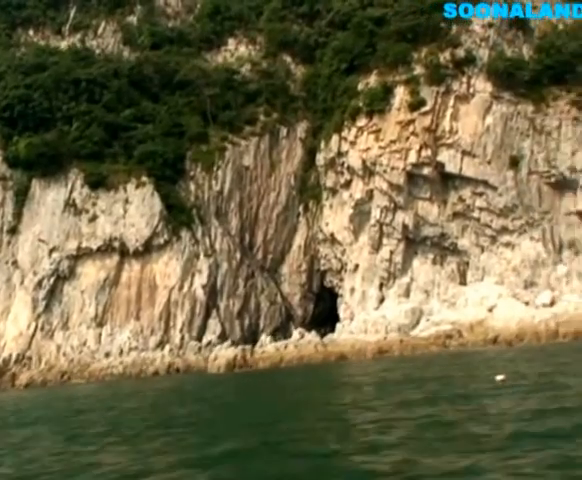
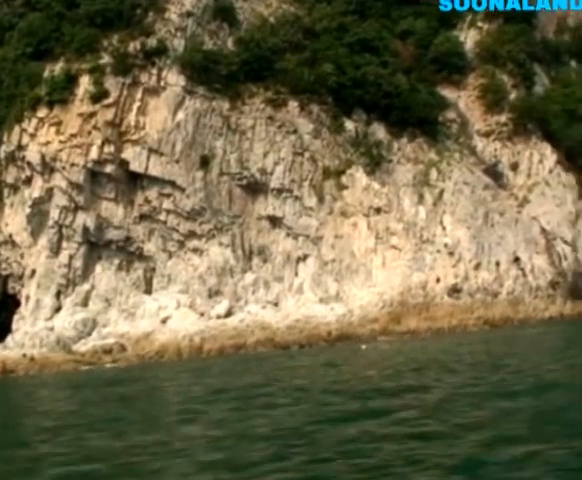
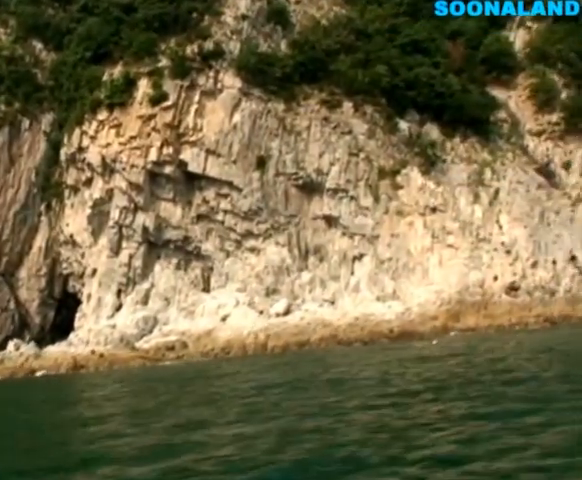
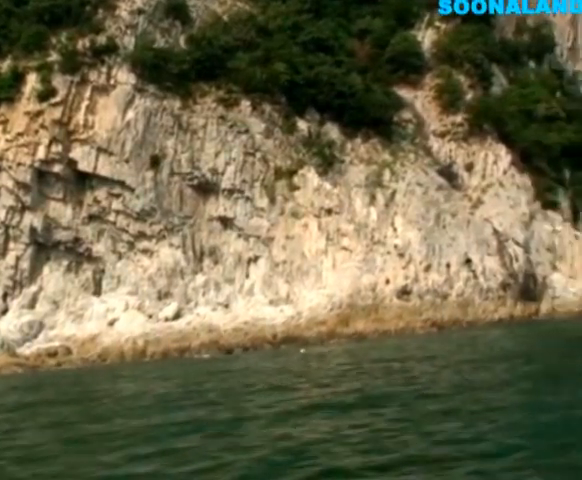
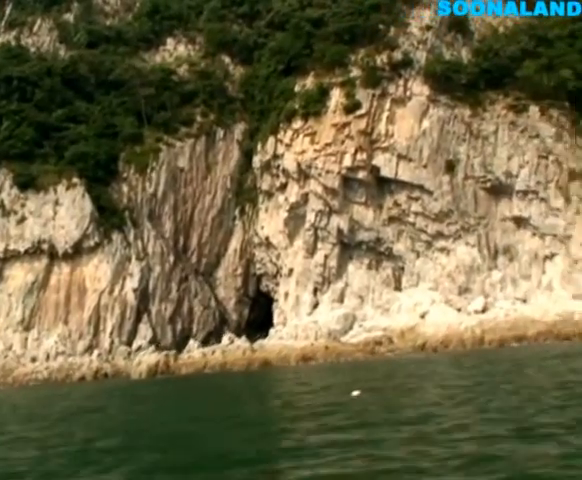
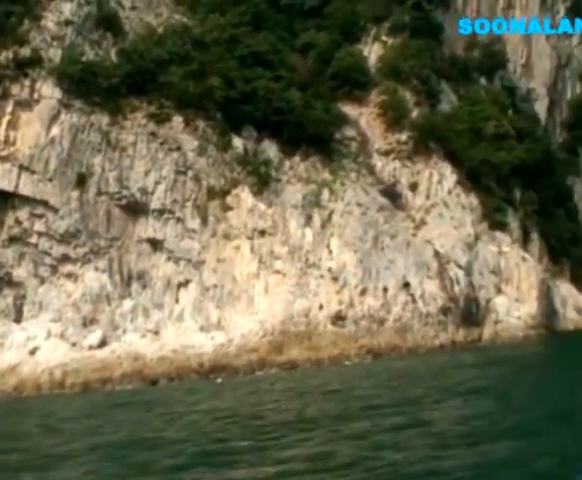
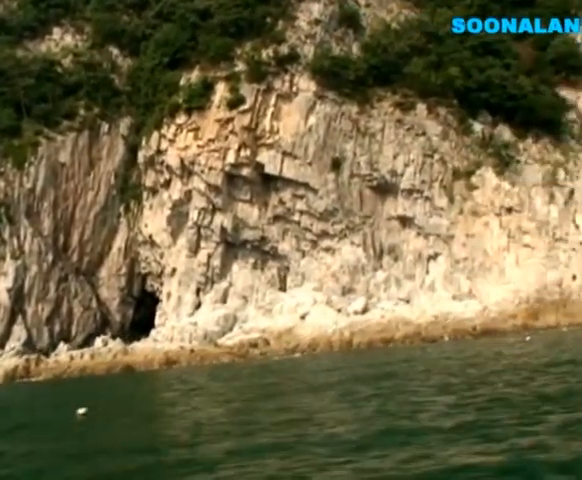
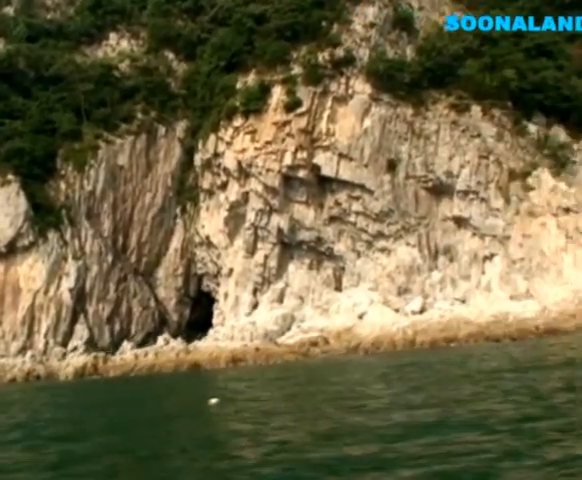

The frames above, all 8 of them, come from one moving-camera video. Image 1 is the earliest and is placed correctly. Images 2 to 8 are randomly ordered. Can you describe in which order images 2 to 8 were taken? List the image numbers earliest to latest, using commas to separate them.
5, 8, 7, 3, 2, 4, 6
